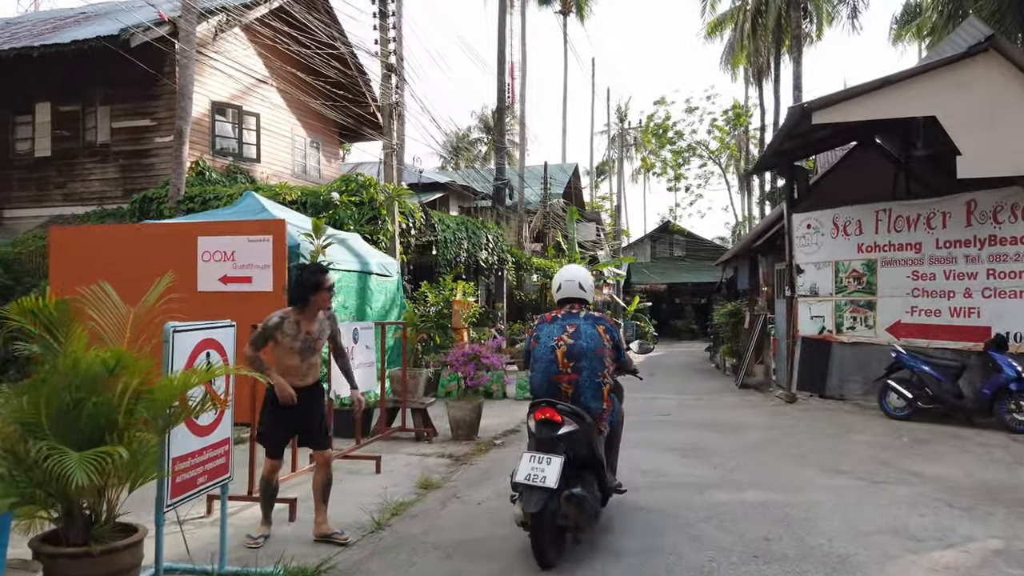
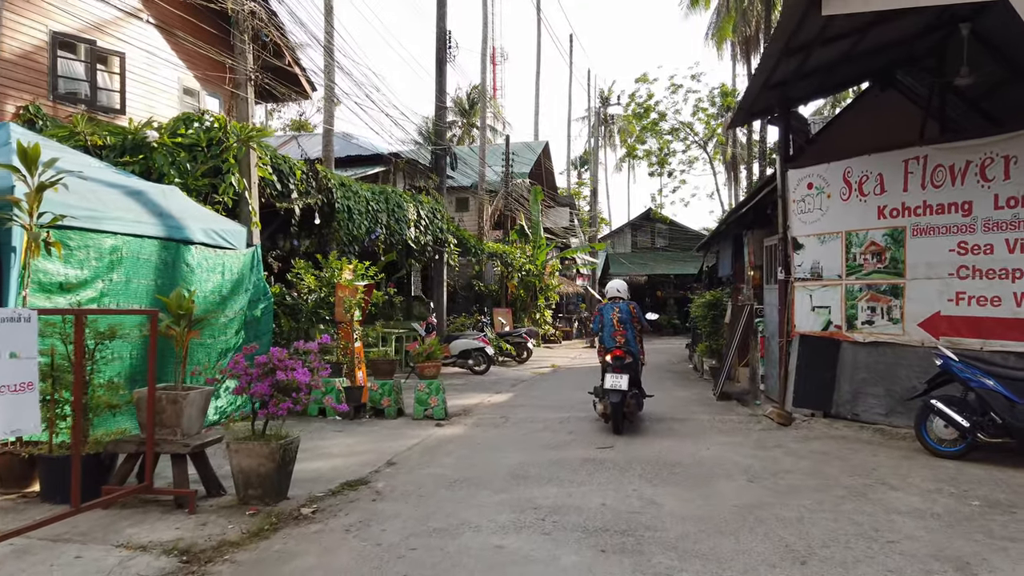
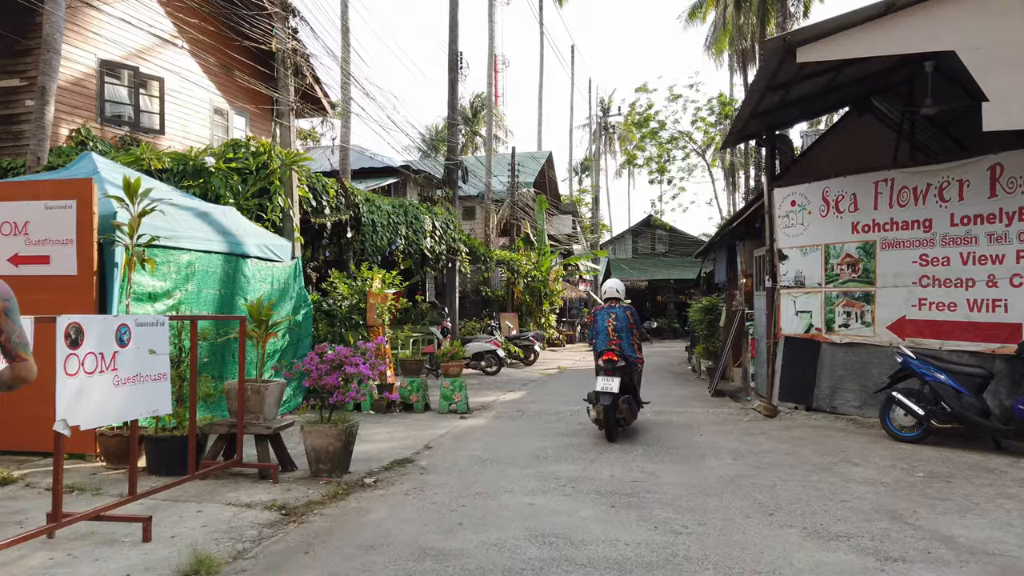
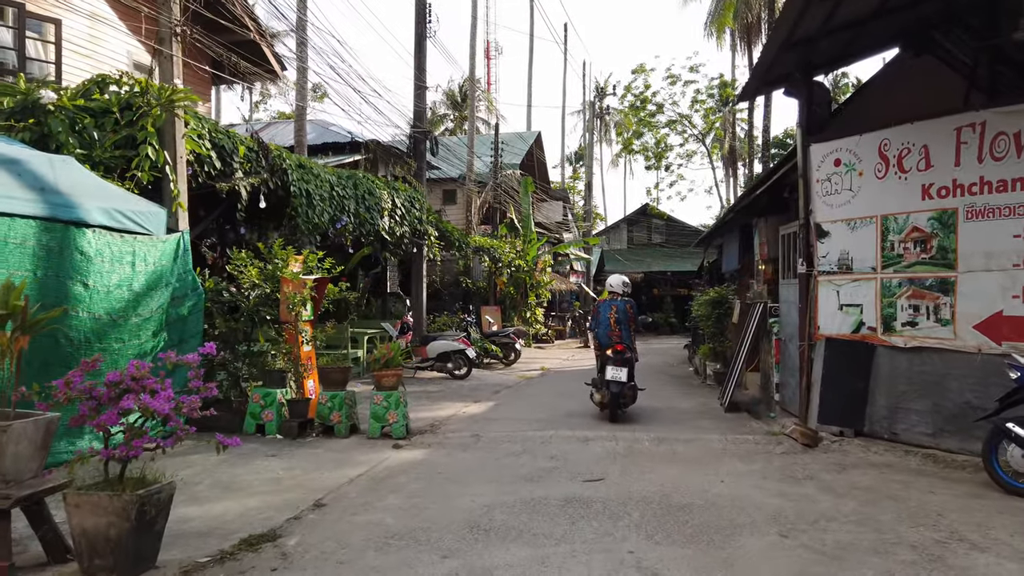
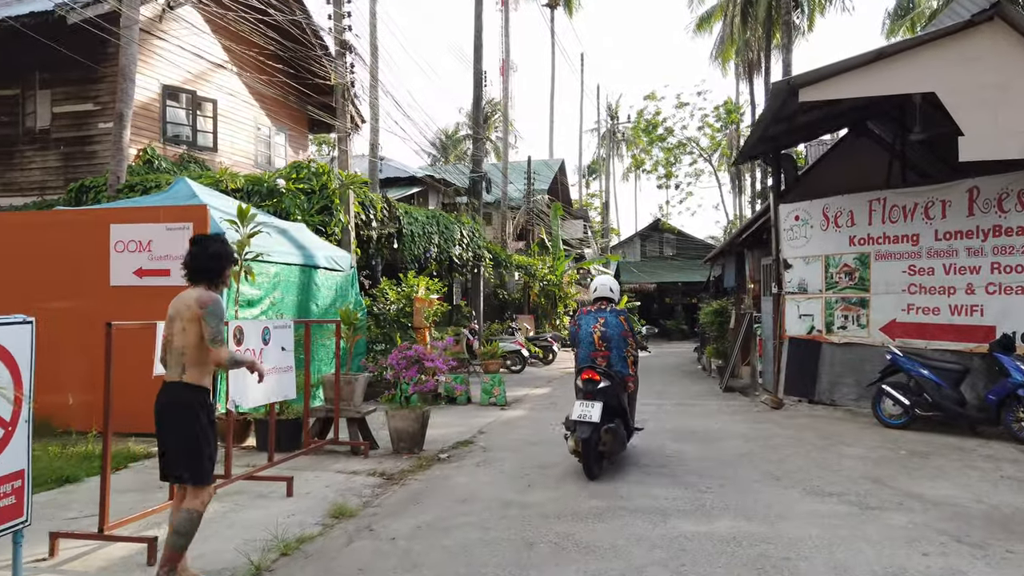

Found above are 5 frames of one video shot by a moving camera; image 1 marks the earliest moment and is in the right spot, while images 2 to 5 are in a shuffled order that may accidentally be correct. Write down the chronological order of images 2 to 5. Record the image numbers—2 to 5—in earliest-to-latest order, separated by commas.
5, 3, 2, 4
